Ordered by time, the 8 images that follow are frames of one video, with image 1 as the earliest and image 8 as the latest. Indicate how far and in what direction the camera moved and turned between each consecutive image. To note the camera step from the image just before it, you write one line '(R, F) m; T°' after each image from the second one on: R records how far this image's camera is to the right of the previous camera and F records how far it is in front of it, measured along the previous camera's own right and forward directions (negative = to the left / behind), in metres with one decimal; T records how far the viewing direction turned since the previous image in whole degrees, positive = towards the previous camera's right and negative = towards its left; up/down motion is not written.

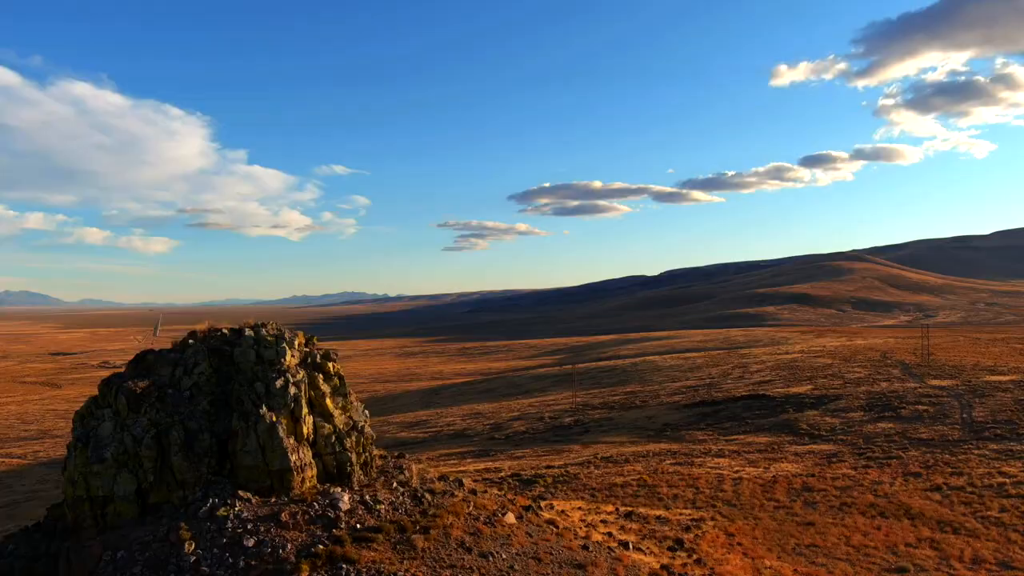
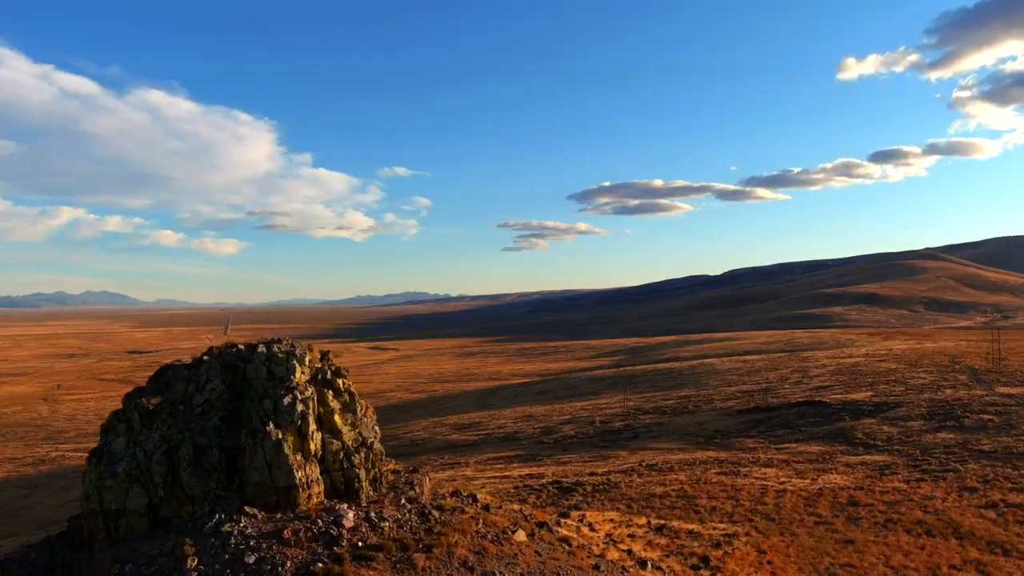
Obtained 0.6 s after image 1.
(+0.5, +0.1) m; -4°
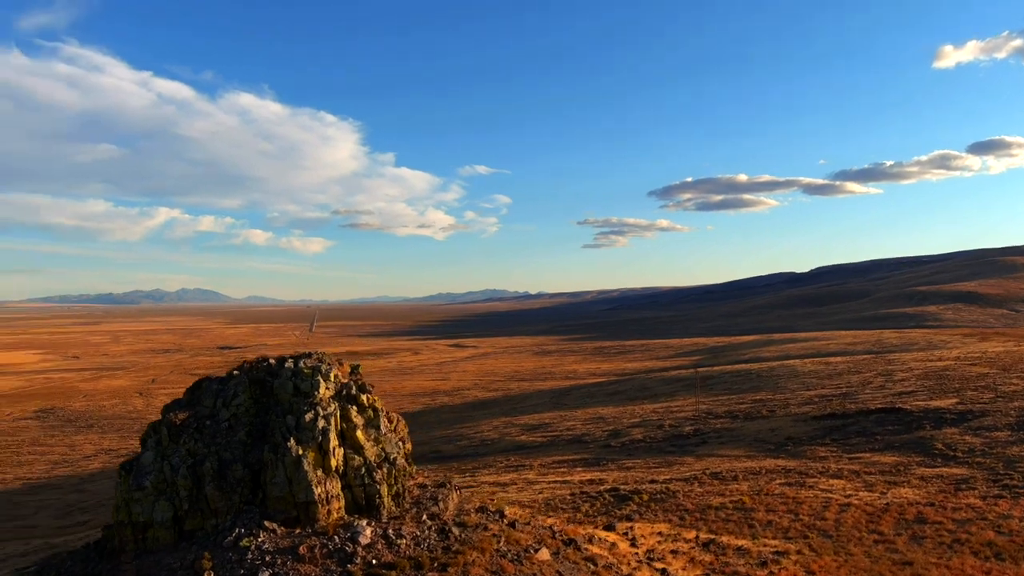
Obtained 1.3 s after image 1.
(+0.6, +0.1) m; -6°
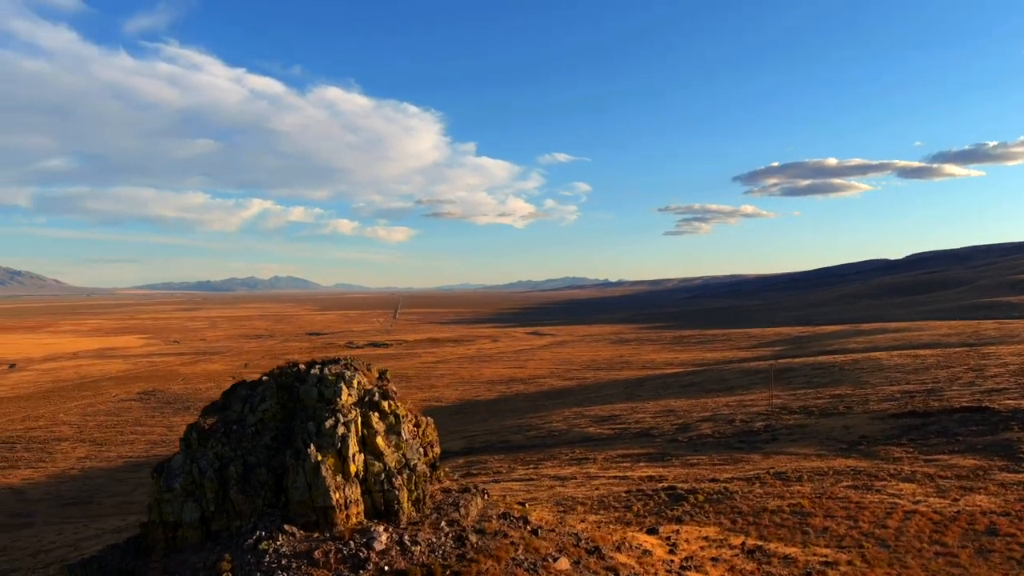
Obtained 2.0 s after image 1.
(+0.6, 0.0) m; -6°
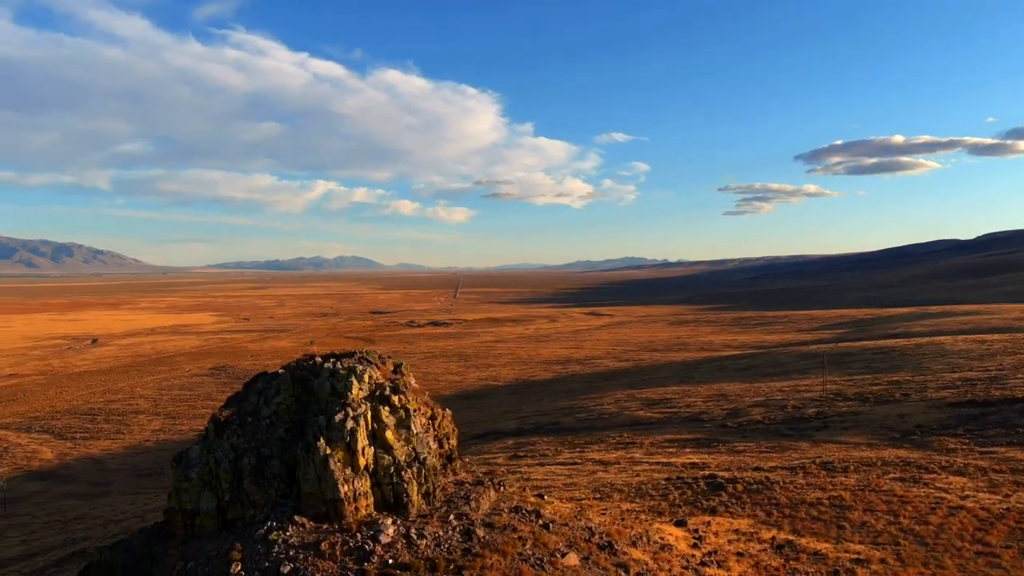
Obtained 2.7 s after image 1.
(+0.5, 0.0) m; -4°
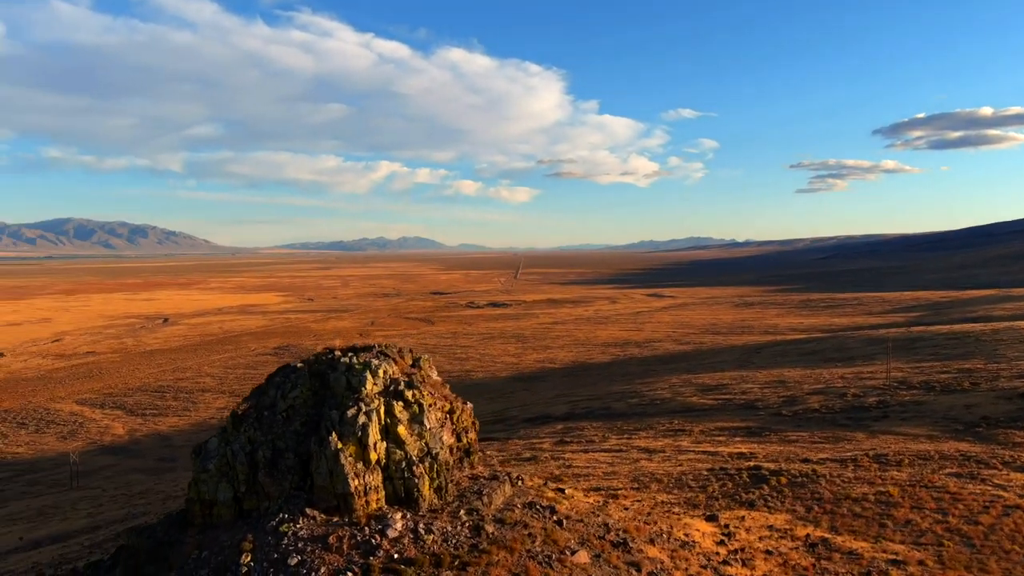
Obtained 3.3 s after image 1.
(+0.5, +0.1) m; -5°
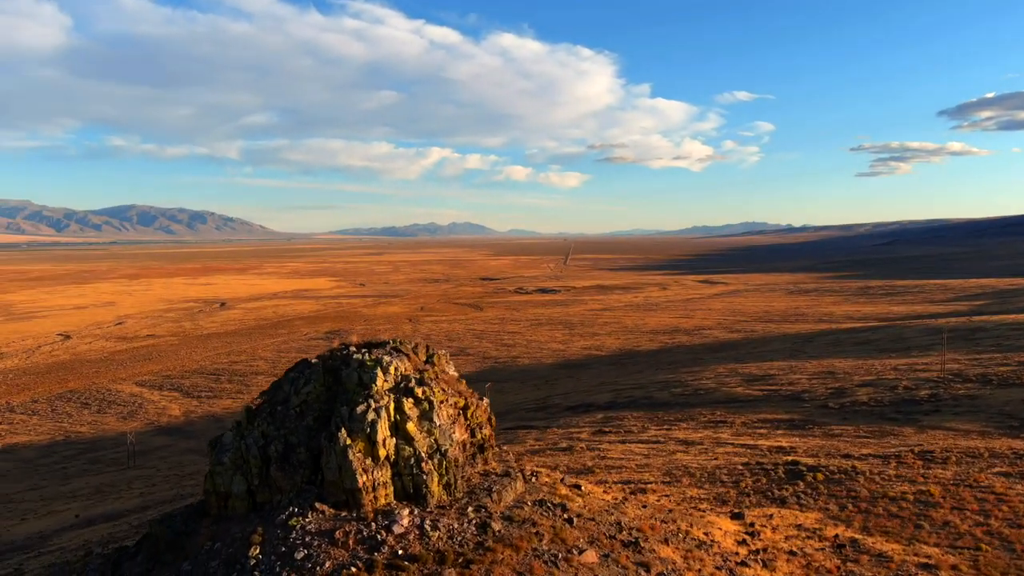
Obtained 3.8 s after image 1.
(+0.4, +0.1) m; -4°
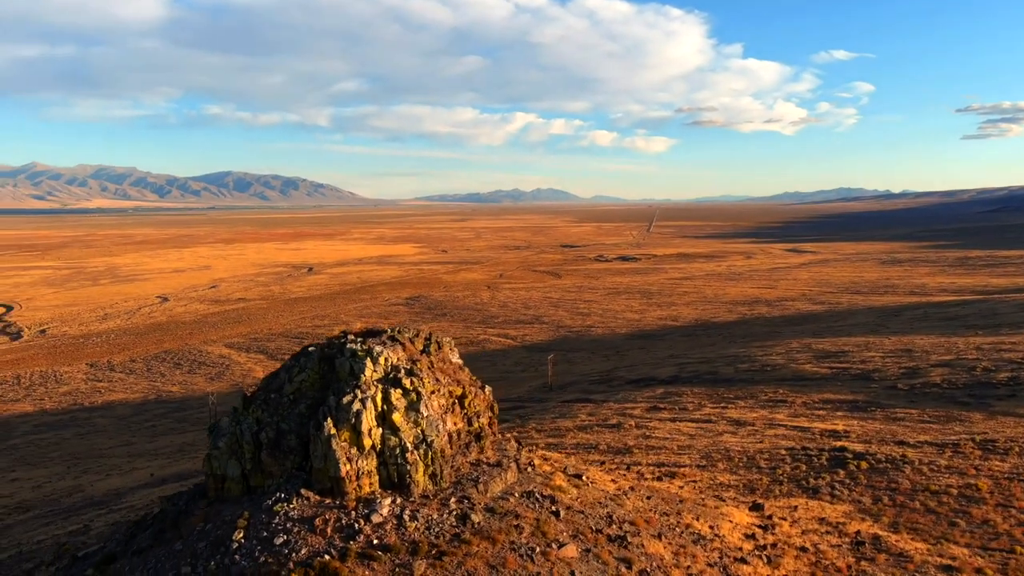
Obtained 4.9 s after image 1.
(+1.1, +0.1) m; -6°
